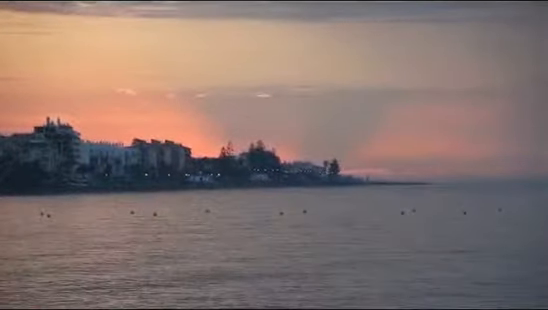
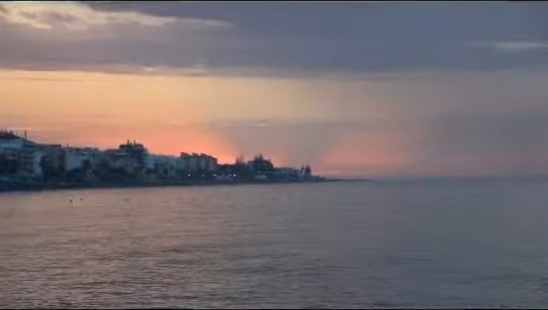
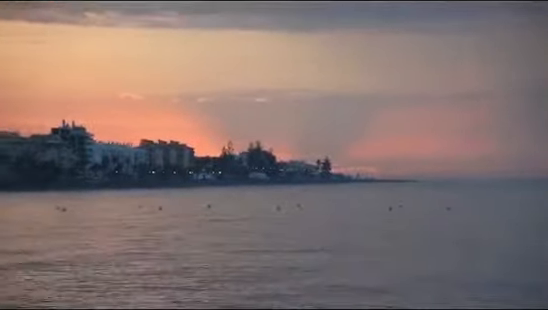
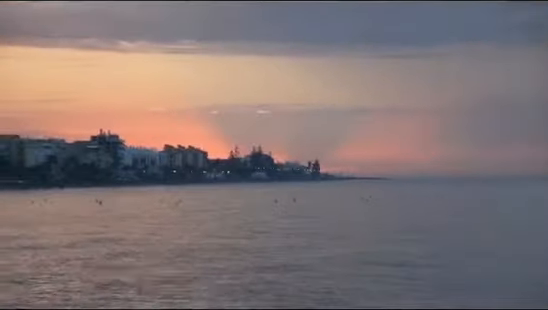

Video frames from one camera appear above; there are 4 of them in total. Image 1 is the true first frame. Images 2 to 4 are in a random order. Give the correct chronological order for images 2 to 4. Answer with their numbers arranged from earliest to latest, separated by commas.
3, 4, 2
